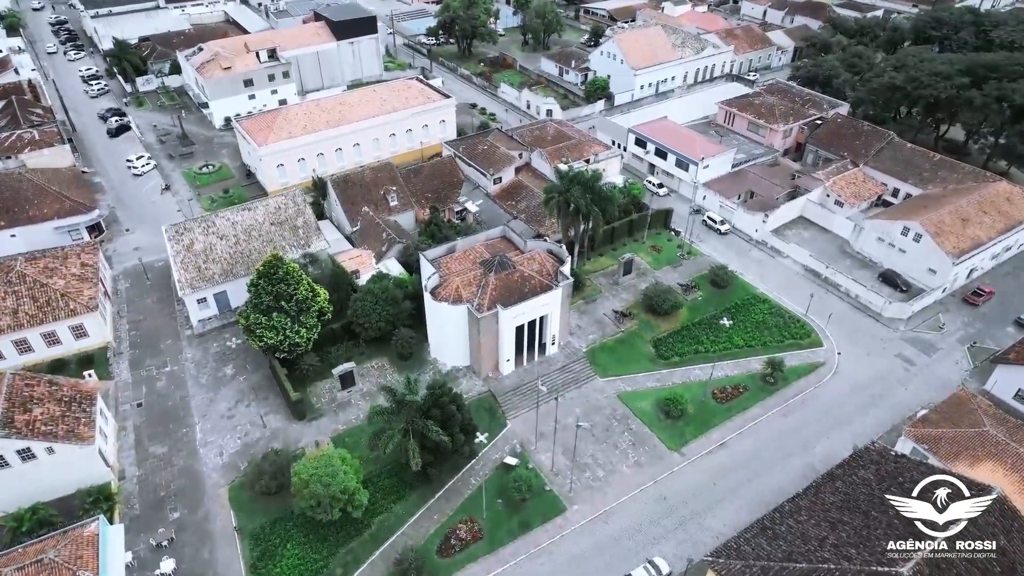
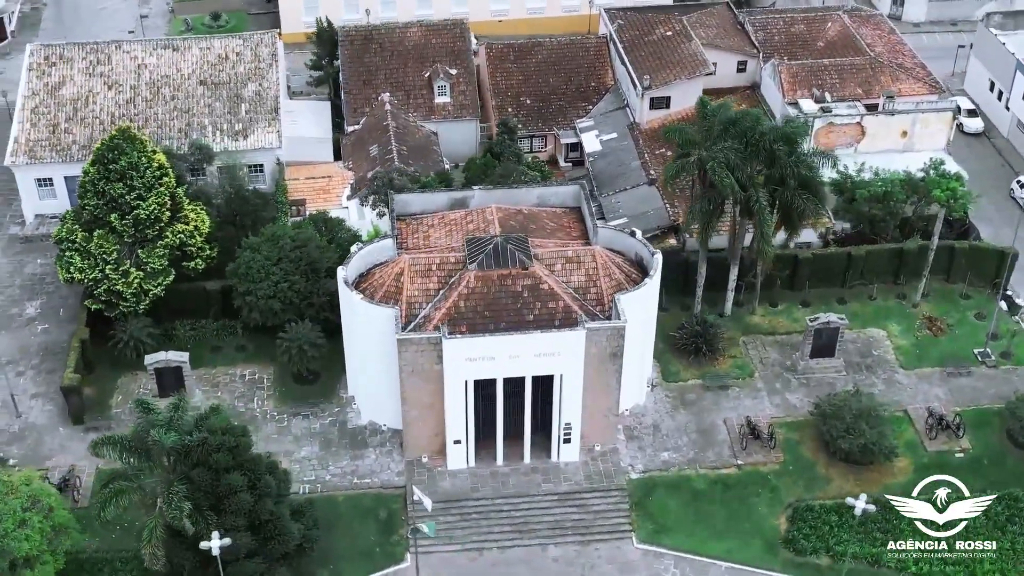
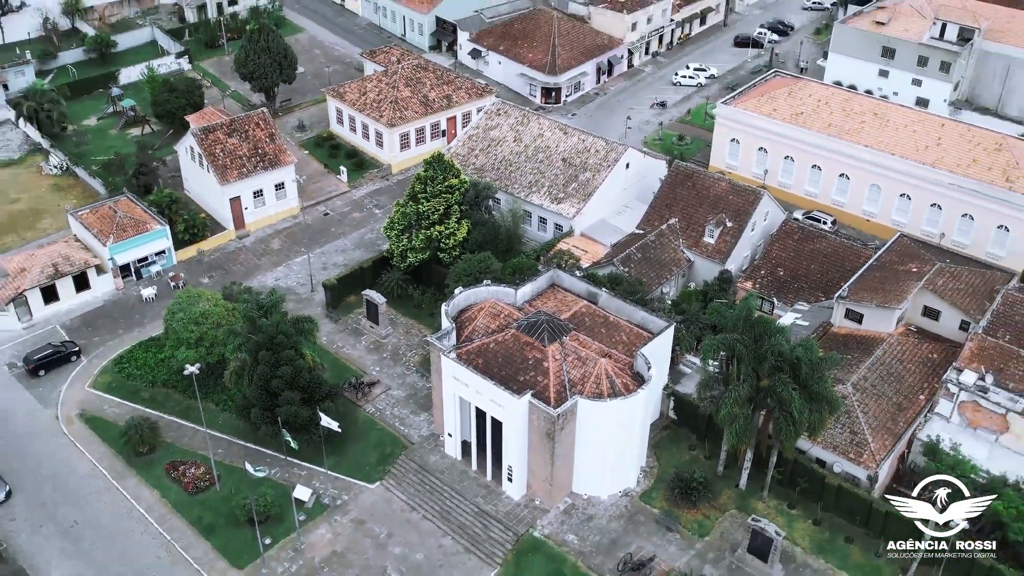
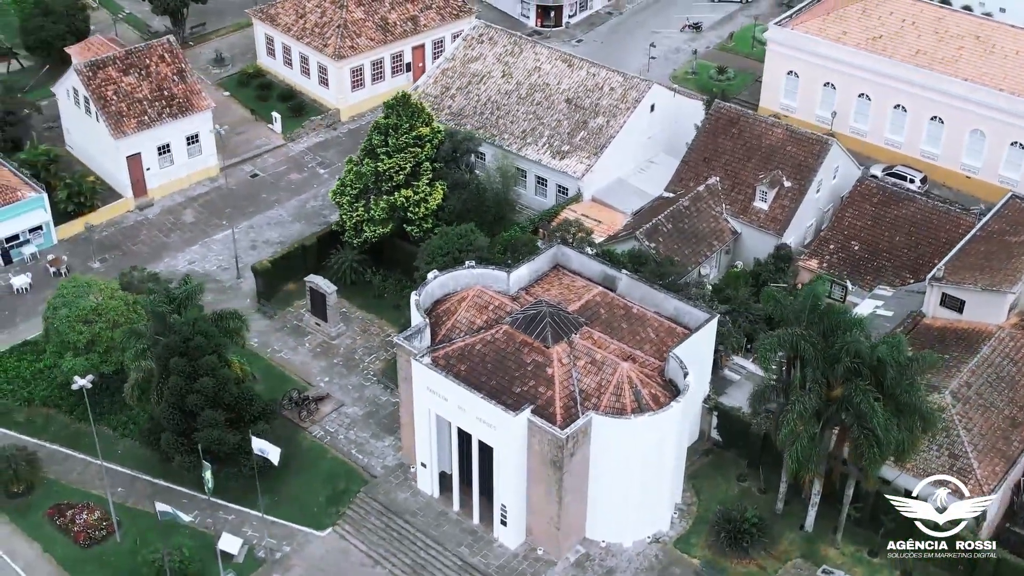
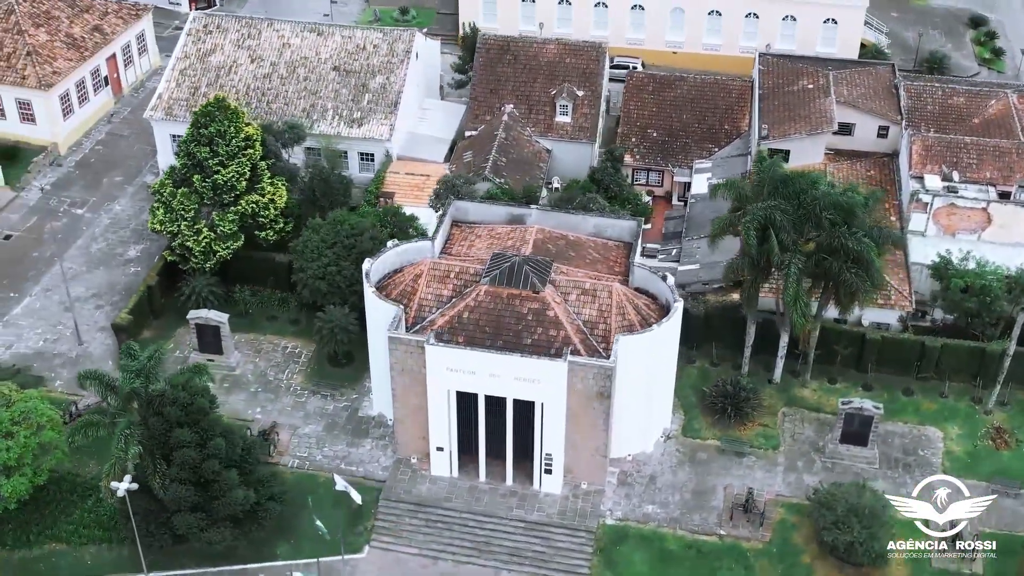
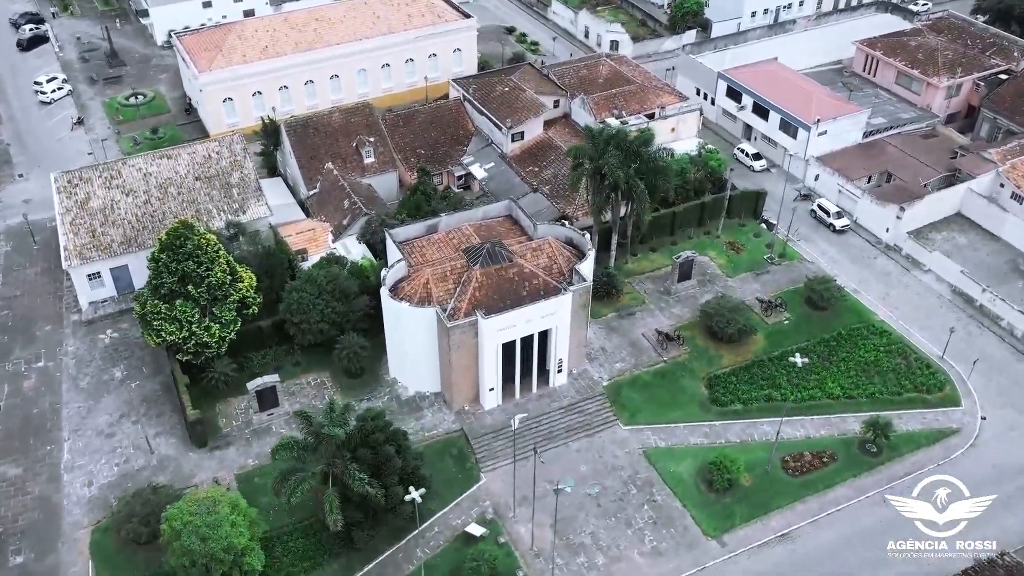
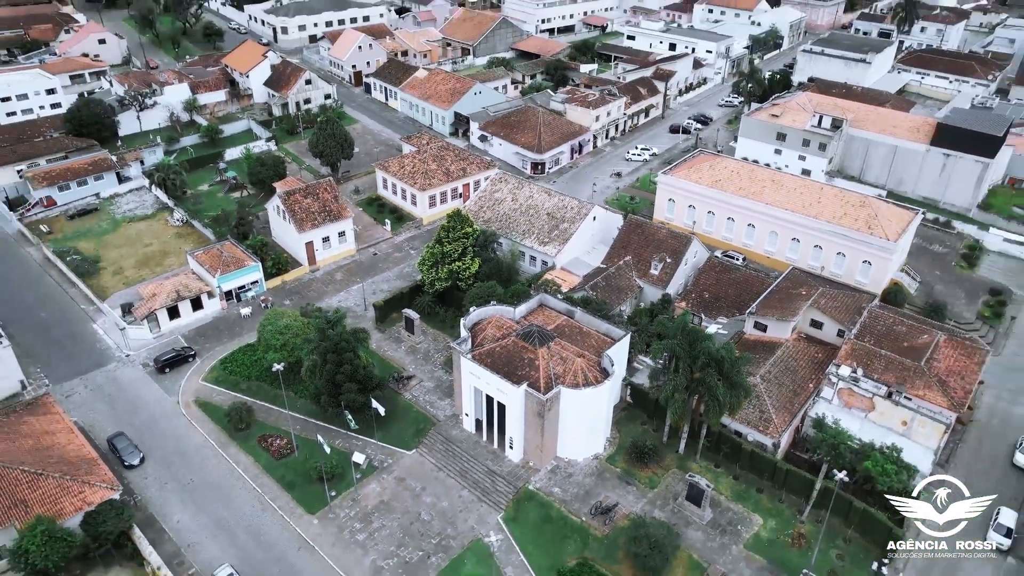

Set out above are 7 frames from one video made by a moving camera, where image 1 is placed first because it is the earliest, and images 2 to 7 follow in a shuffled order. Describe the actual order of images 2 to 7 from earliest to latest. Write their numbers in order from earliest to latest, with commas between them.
6, 2, 5, 4, 3, 7
